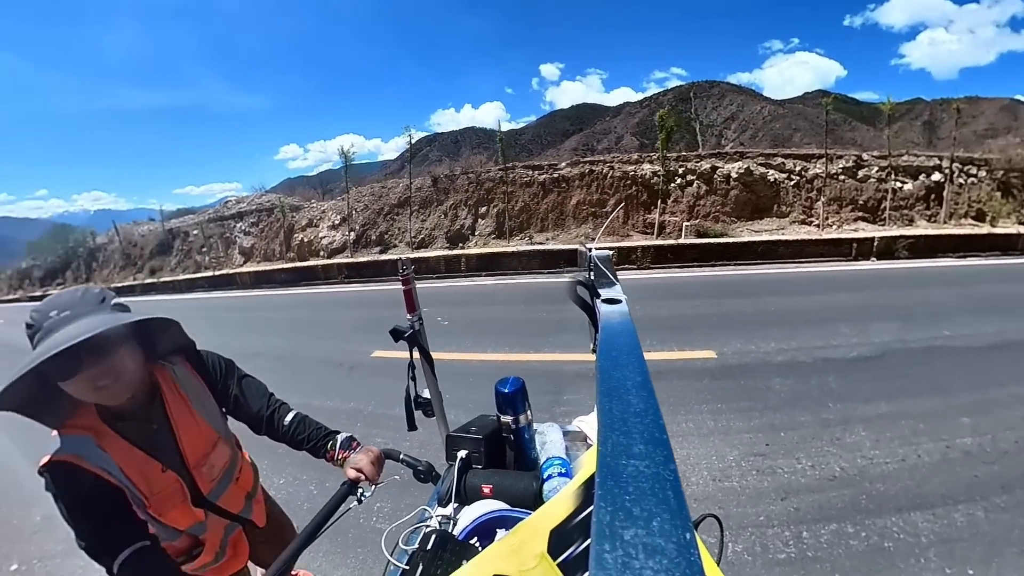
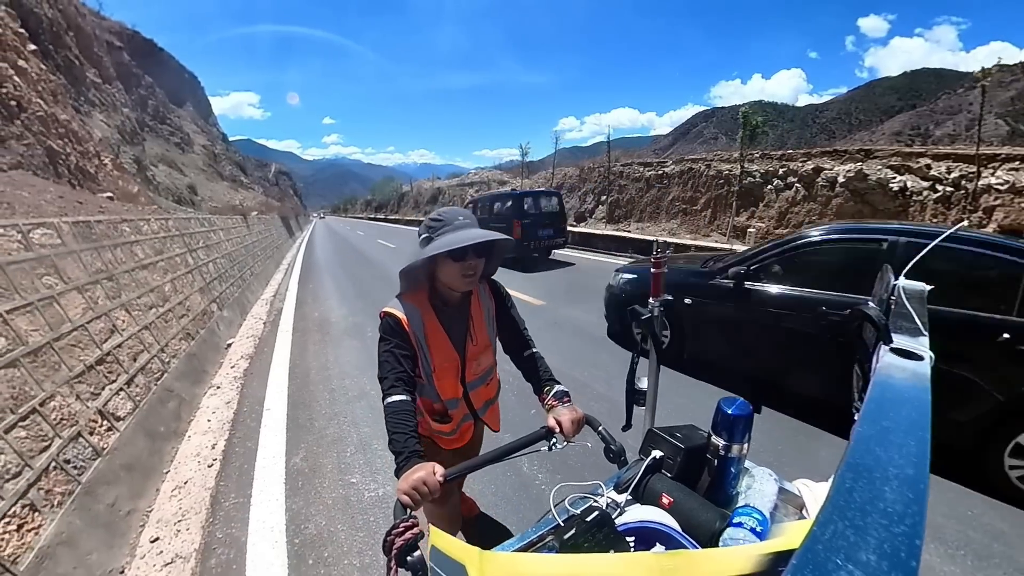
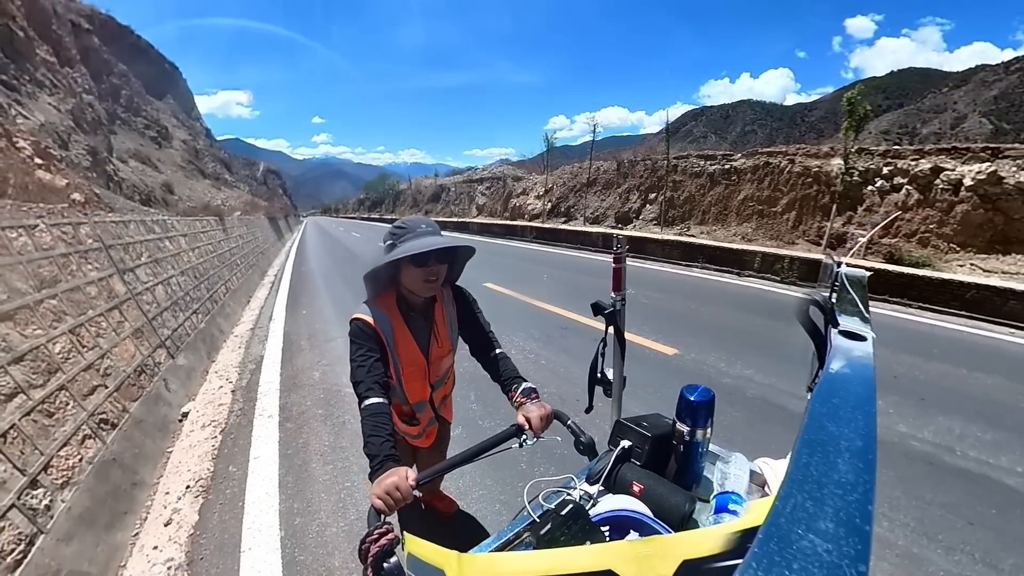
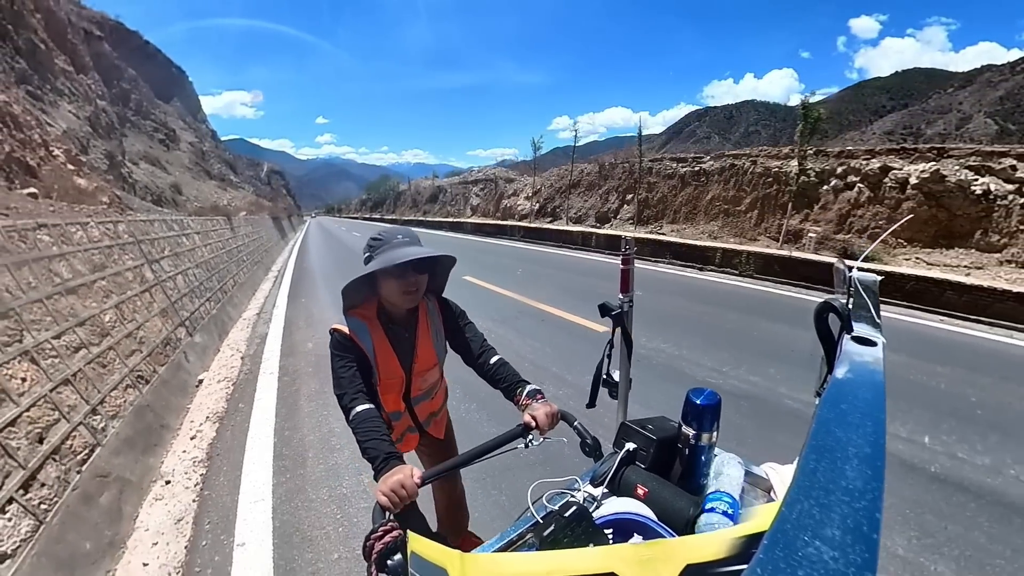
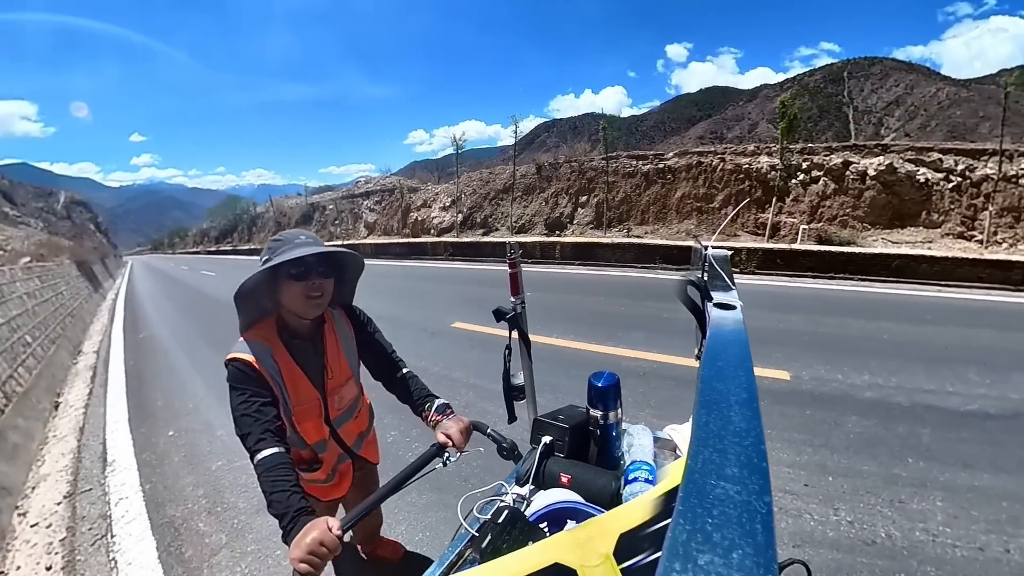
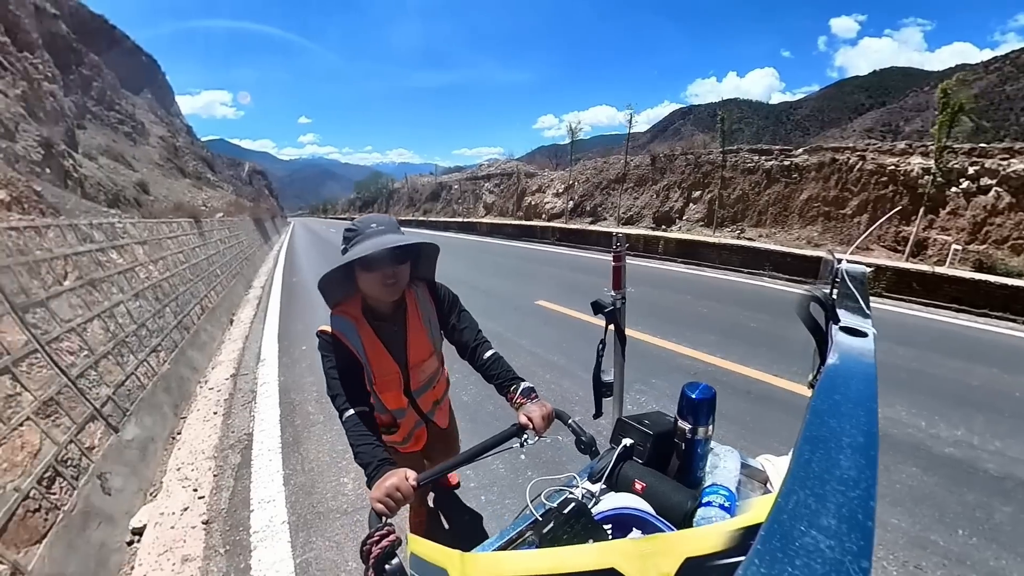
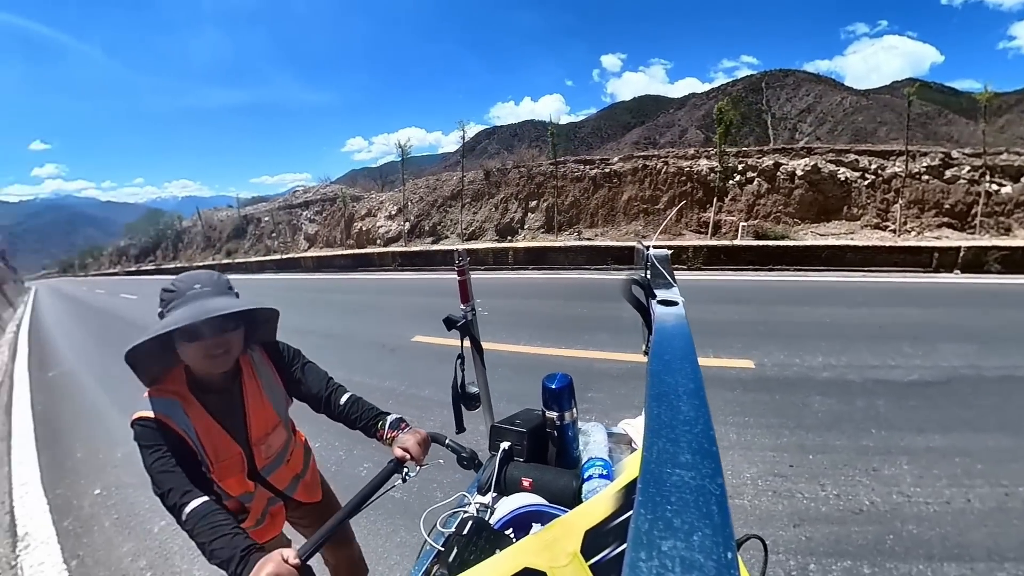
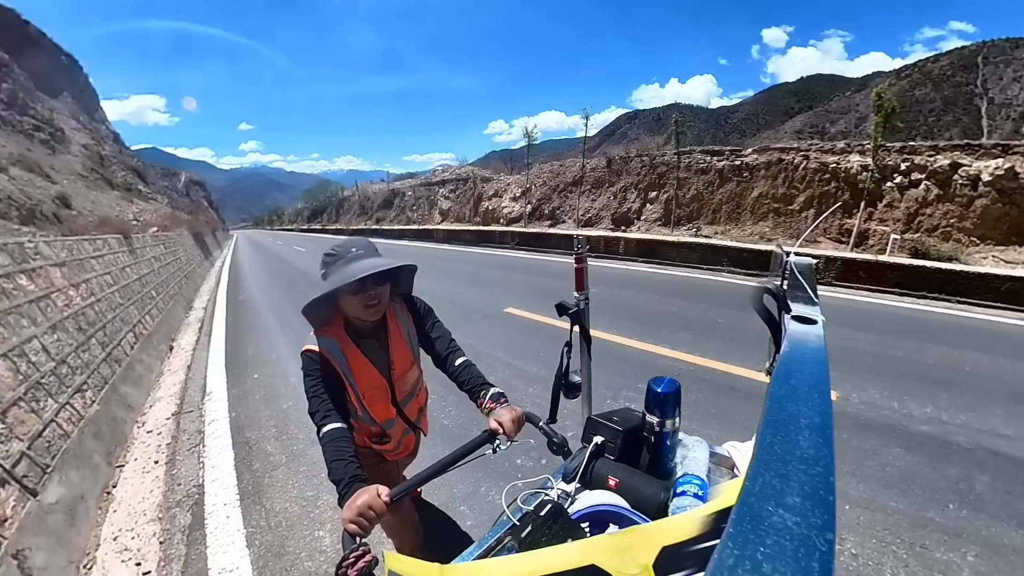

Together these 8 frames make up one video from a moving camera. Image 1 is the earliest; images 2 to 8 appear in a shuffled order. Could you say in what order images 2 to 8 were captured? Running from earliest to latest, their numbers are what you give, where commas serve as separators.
7, 5, 8, 6, 3, 4, 2
